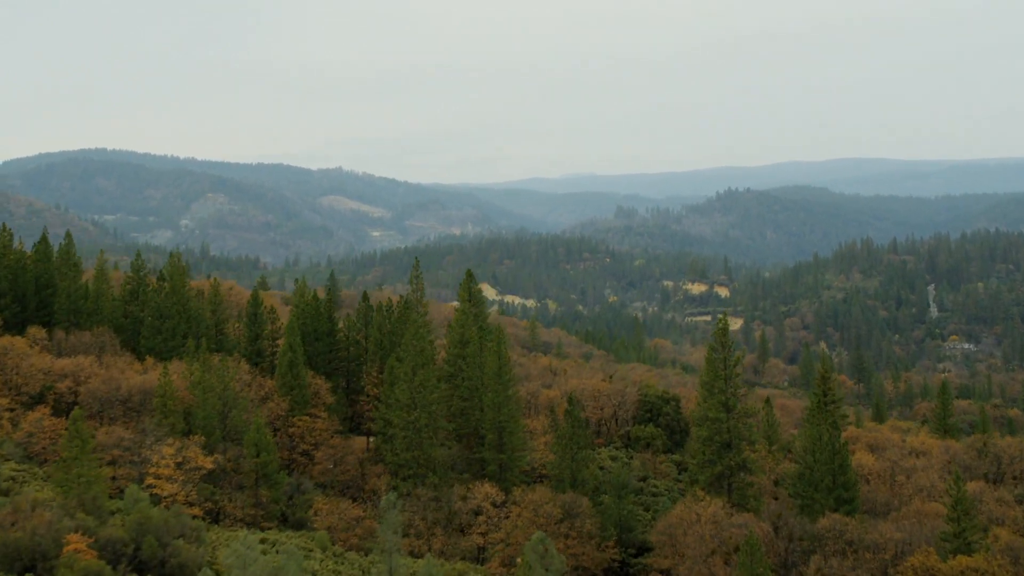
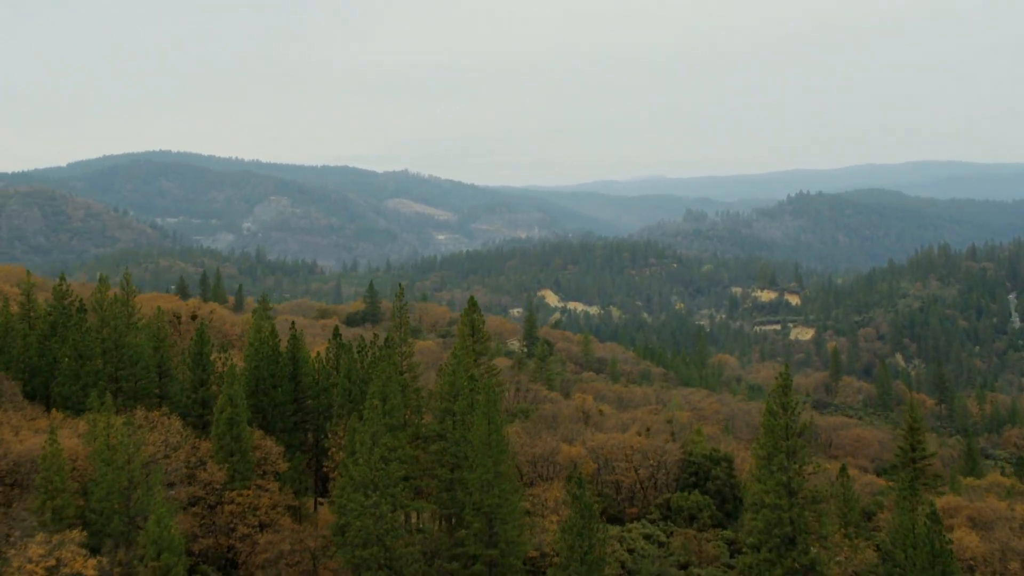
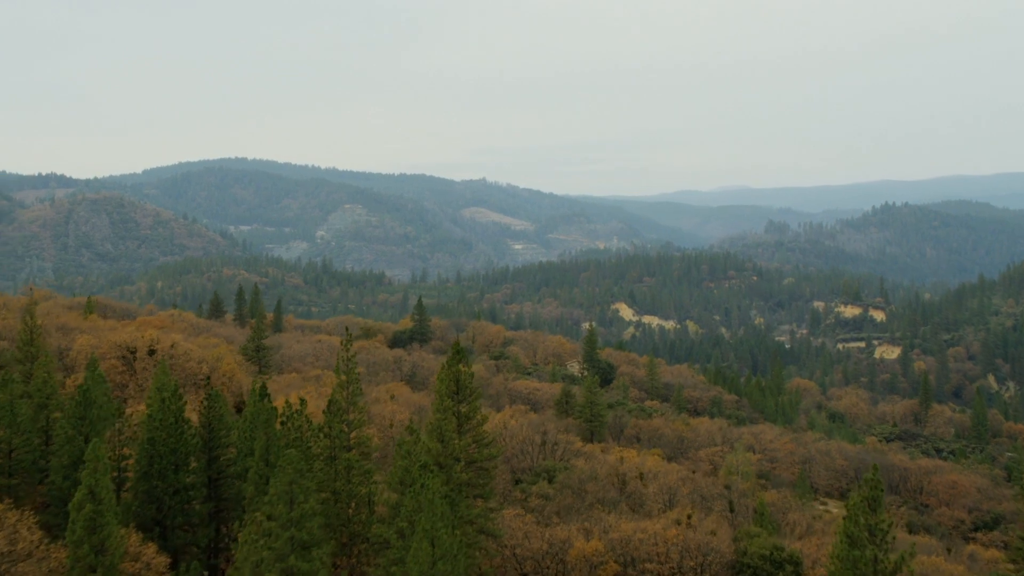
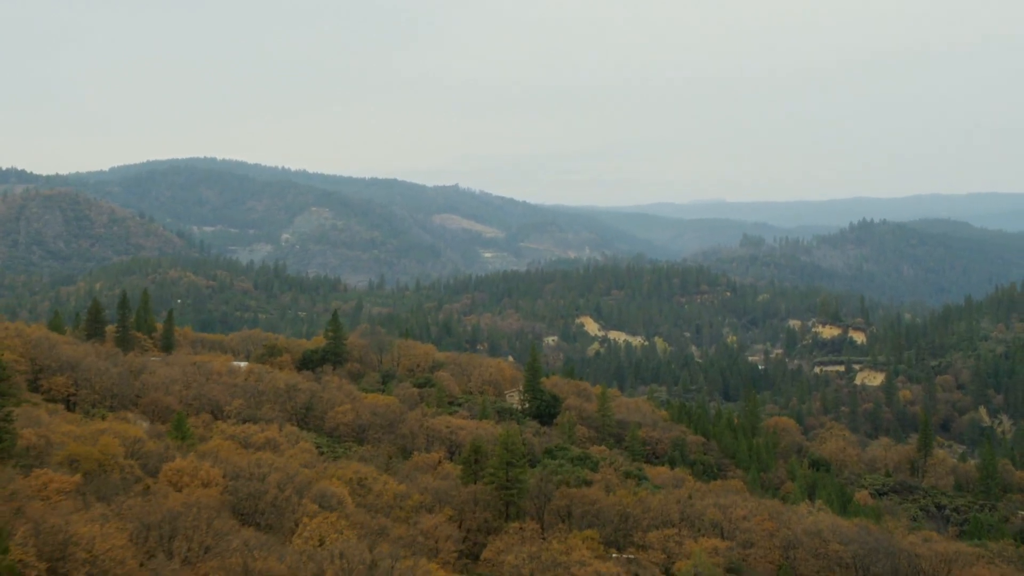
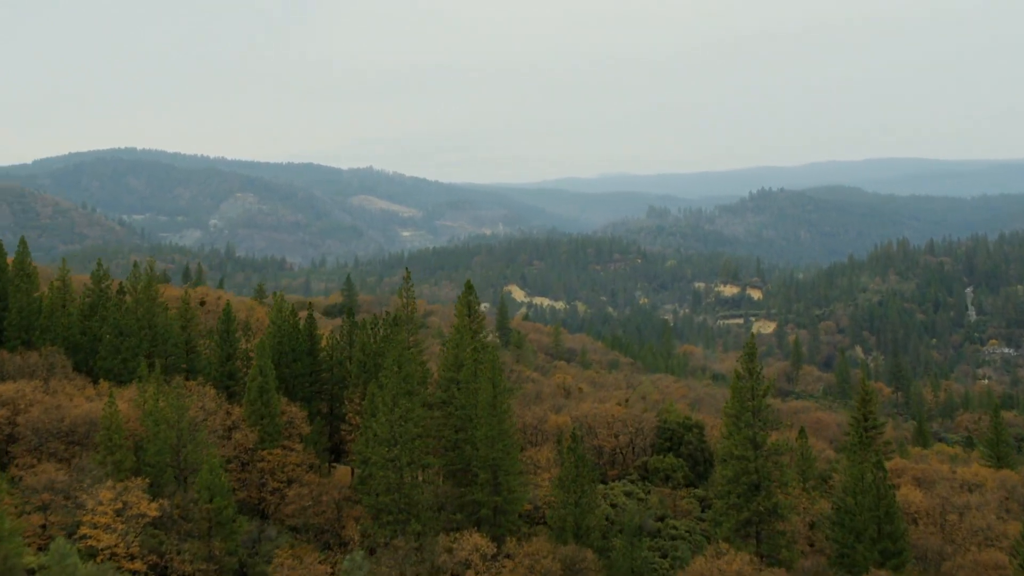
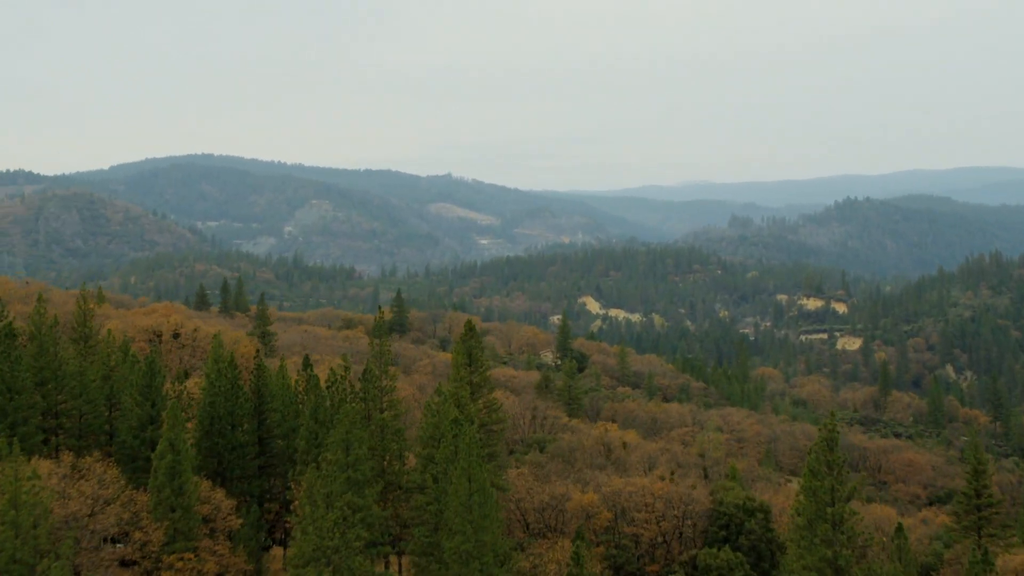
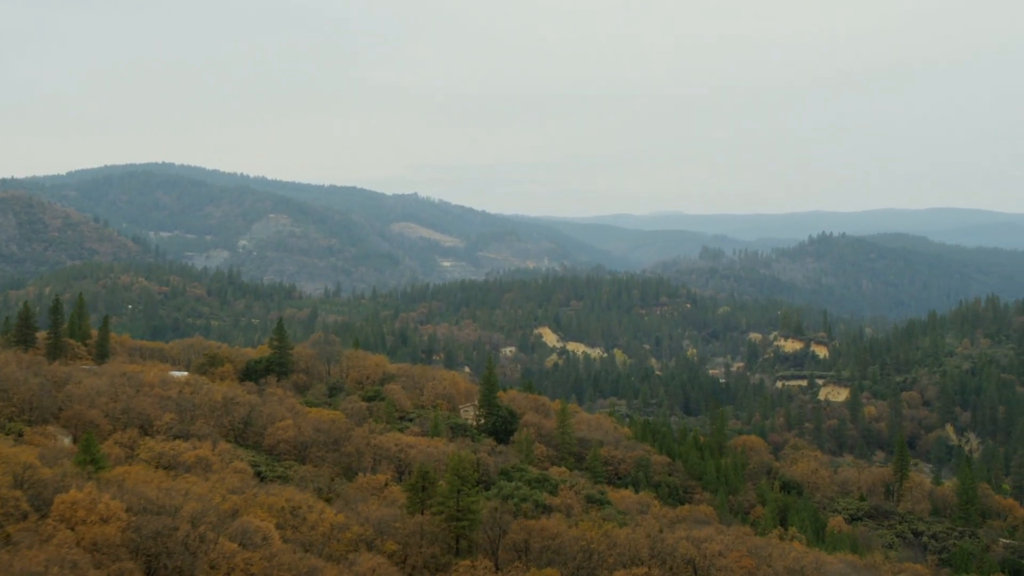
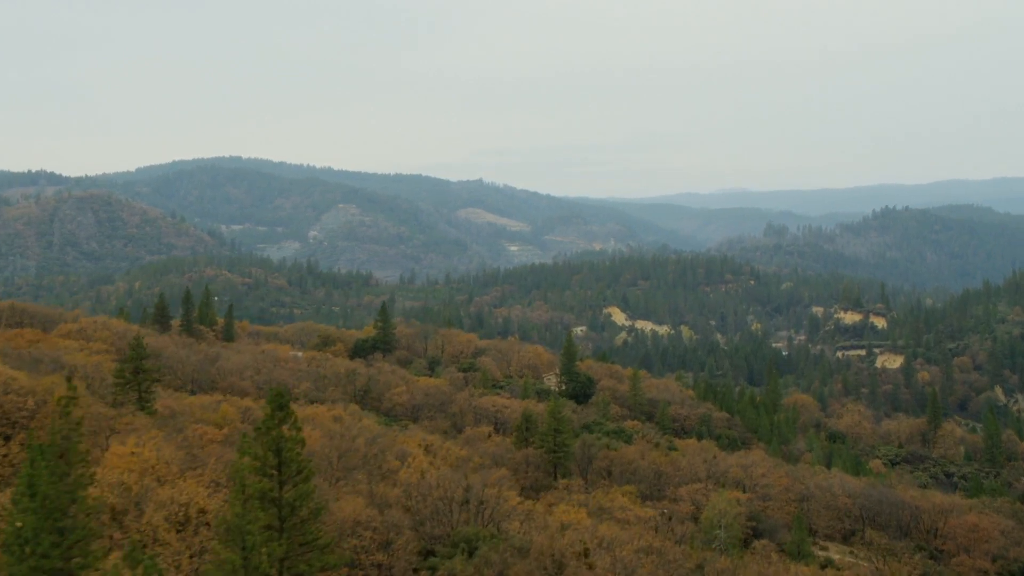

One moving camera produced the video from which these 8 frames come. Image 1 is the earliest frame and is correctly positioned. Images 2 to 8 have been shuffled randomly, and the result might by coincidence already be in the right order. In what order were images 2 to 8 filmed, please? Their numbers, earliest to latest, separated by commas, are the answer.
5, 2, 6, 3, 8, 4, 7
